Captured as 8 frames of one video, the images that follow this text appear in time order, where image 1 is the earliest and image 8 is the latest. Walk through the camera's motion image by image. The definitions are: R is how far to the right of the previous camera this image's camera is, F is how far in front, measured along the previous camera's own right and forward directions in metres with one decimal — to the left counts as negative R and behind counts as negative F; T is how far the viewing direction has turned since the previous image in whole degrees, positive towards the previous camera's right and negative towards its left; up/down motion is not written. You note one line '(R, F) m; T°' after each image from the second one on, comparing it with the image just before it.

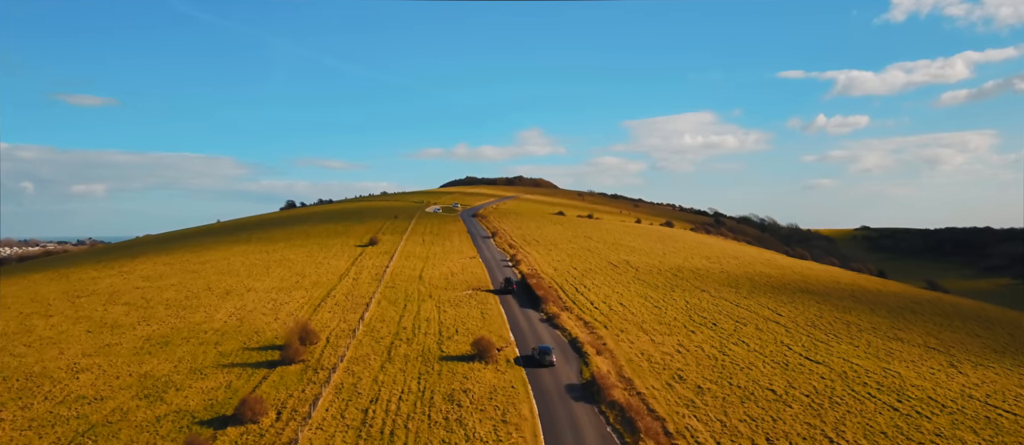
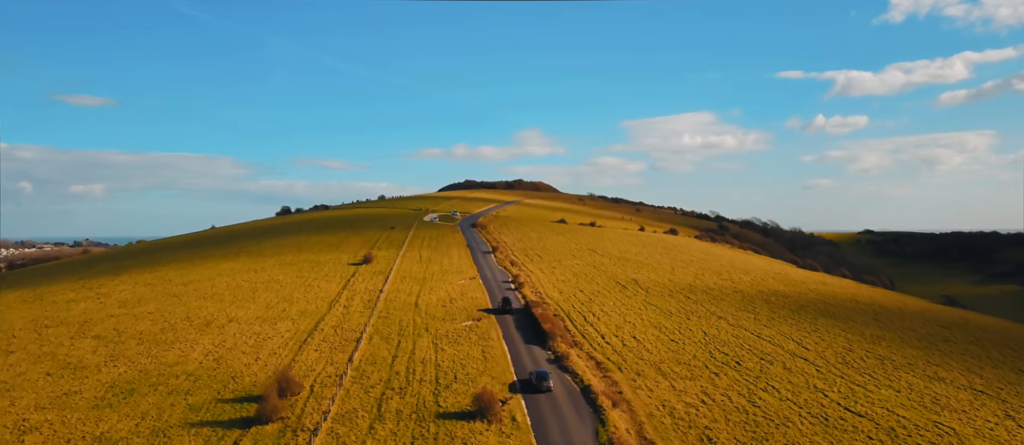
(-0.3, +4.2) m; 0°
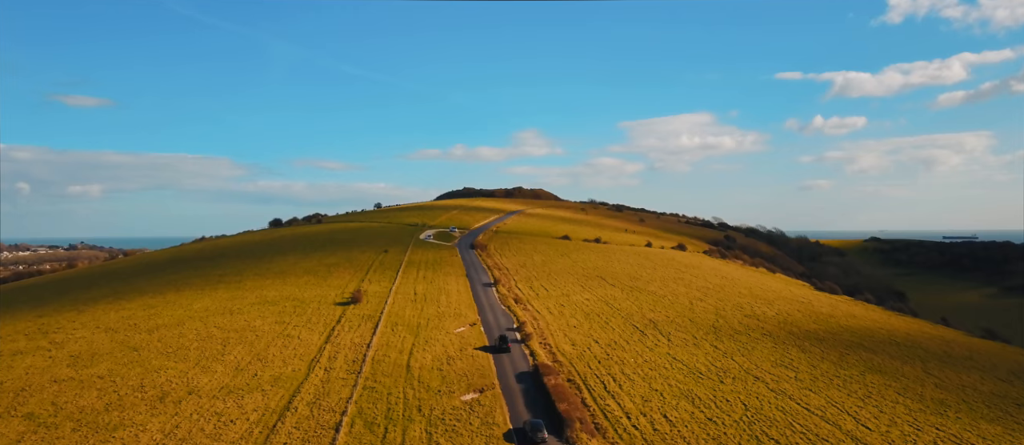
(-0.6, +7.4) m; 0°
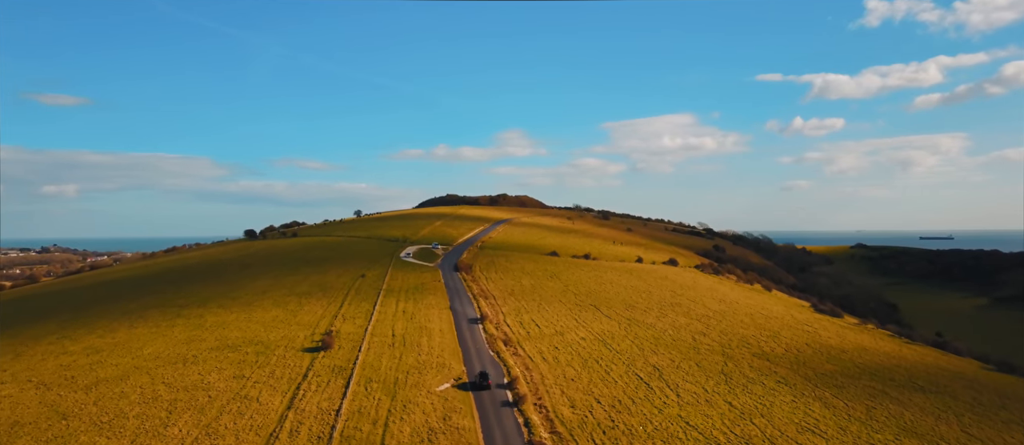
(-0.5, +6.8) m; +1°
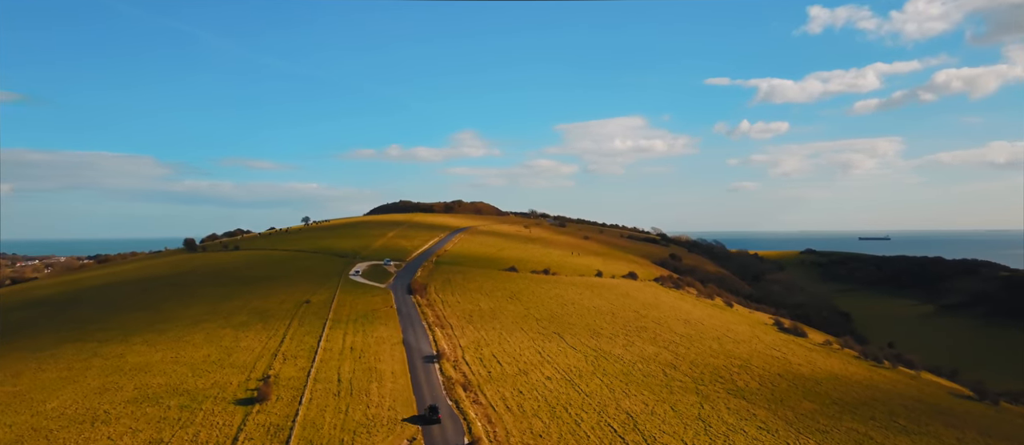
(-0.5, +5.8) m; +4°
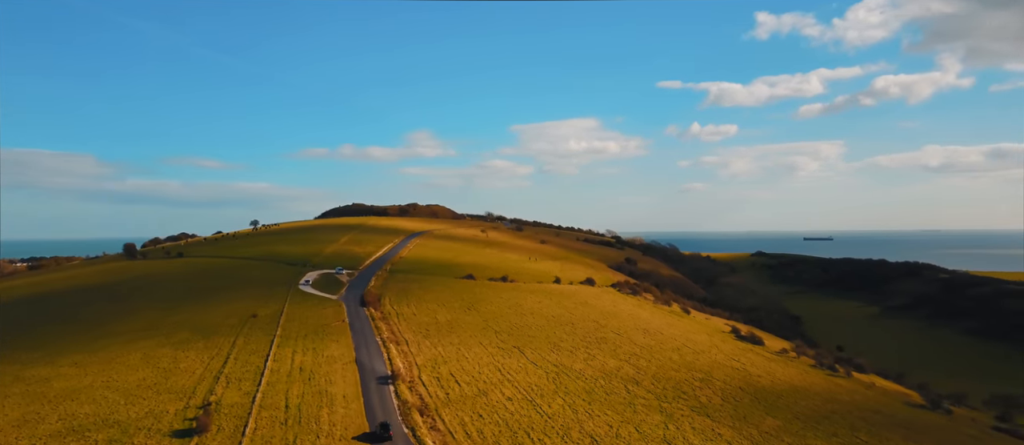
(-0.4, +2.6) m; +4°
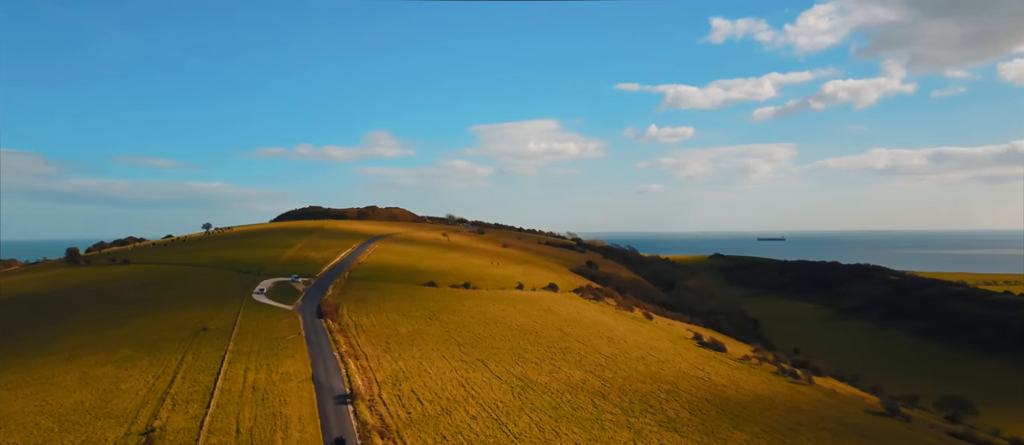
(-0.4, +2.1) m; +3°
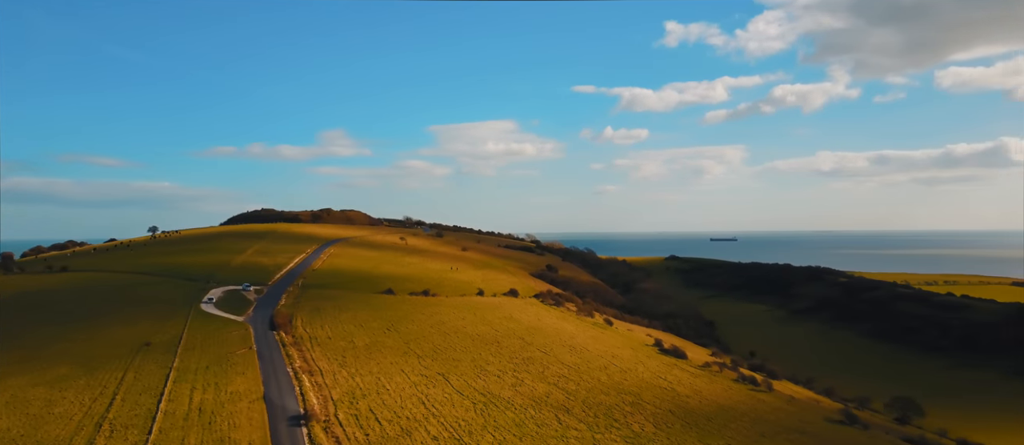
(-0.5, +2.0) m; +4°
